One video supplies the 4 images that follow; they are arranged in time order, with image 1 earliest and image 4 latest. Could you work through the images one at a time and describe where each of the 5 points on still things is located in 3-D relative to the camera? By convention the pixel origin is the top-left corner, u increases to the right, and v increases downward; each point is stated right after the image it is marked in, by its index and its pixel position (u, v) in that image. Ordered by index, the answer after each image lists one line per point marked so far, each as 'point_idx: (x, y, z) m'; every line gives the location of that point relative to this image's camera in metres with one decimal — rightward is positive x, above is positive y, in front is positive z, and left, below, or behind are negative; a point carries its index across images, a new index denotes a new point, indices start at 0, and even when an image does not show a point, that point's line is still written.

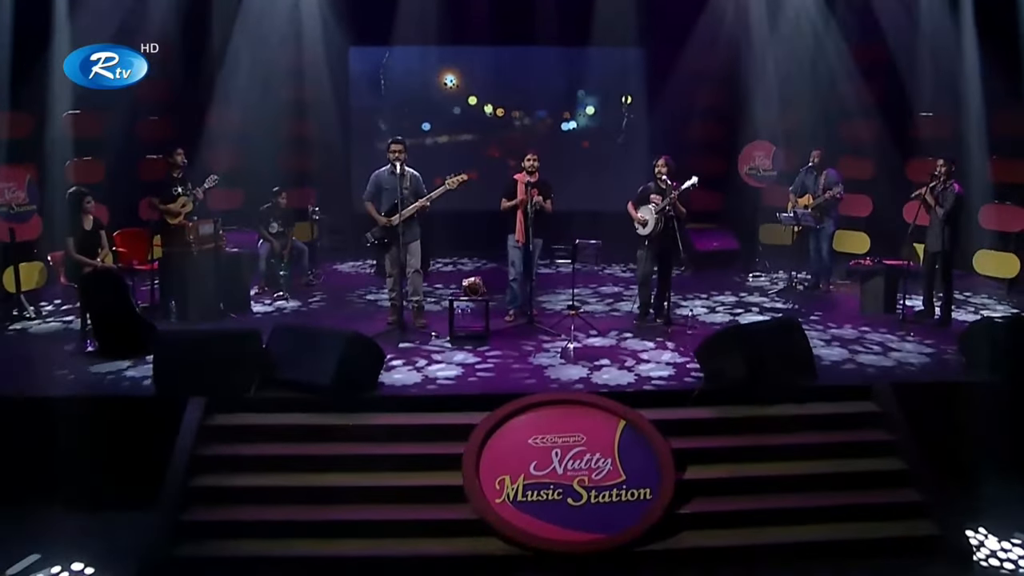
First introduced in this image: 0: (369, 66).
0: (-2.0, +3.2, +14.7) m
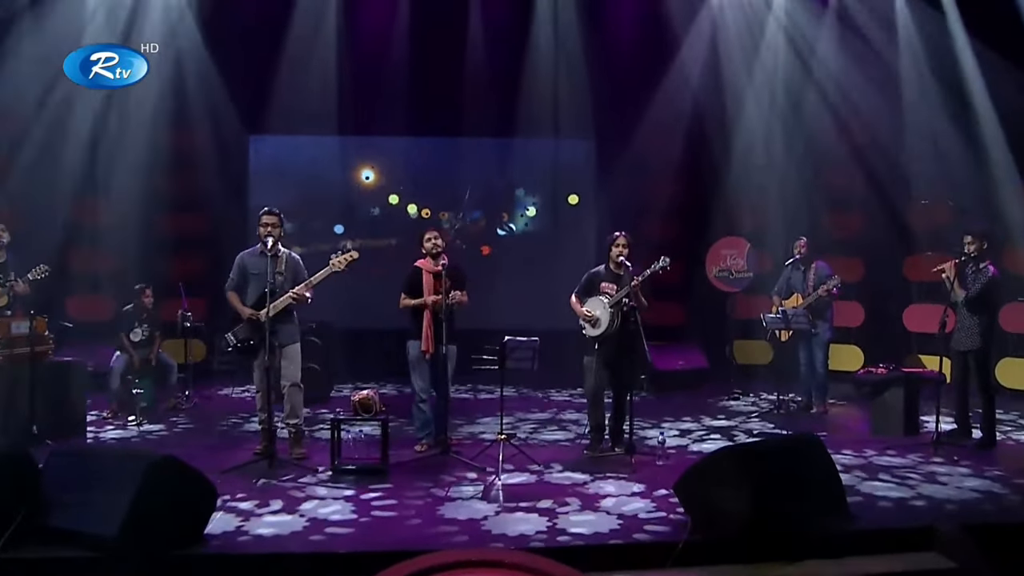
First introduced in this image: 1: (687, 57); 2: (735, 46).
0: (-2.9, +1.6, +12.6) m
1: (+2.1, +2.7, +12.0) m
2: (+2.7, +3.0, +12.1) m
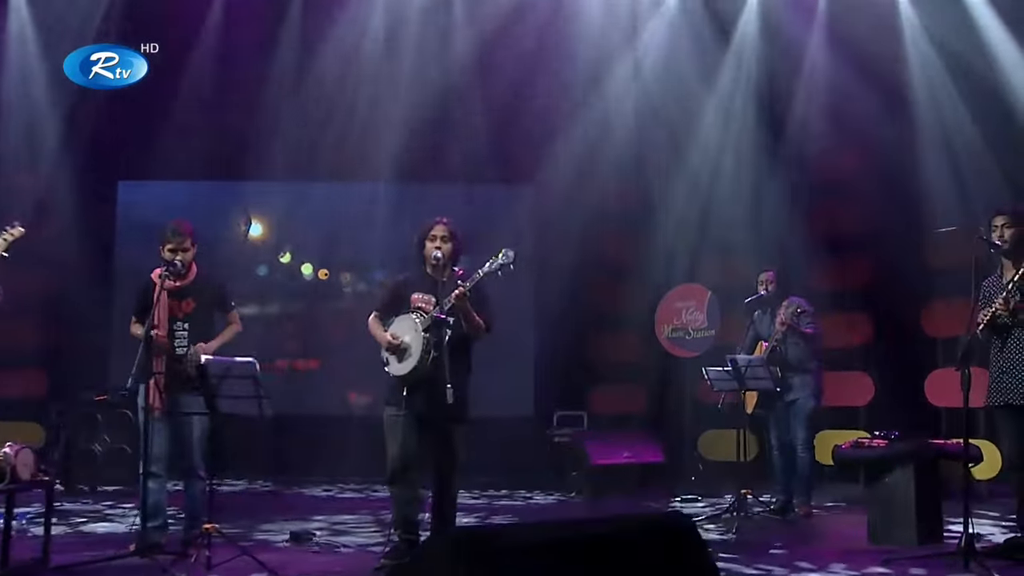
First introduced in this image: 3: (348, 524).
0: (-3.8, +0.9, +10.2) m
1: (+1.2, +2.0, +9.5) m
2: (+1.8, +2.3, +9.6) m
3: (-0.9, -1.4, +6.2) m
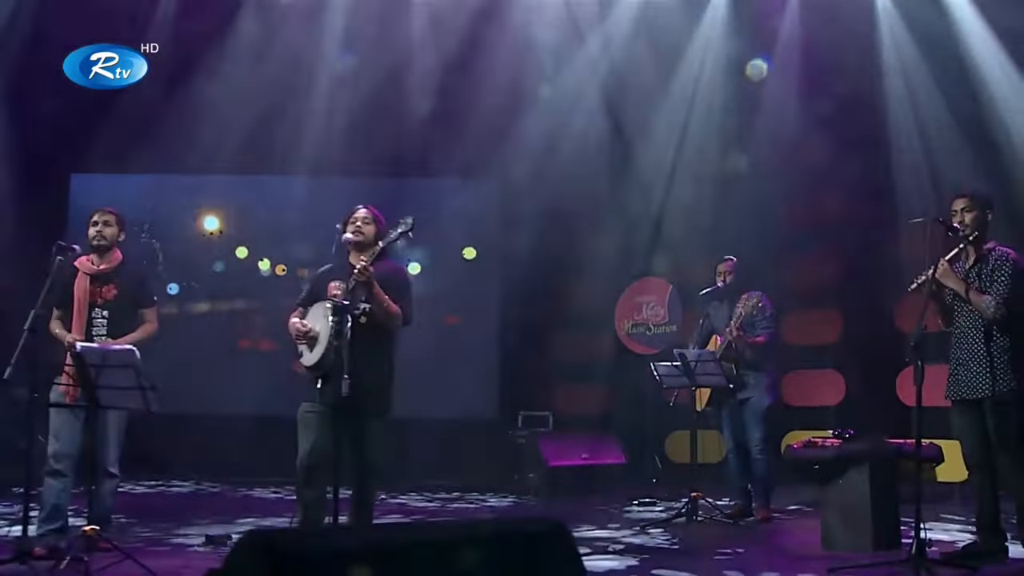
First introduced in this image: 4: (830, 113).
0: (-4.2, +0.9, +9.8) m
1: (+0.8, +2.0, +9.1) m
2: (+1.4, +2.4, +9.3) m
3: (-1.3, -1.4, +5.9) m
4: (+2.8, +1.6, +8.9) m
